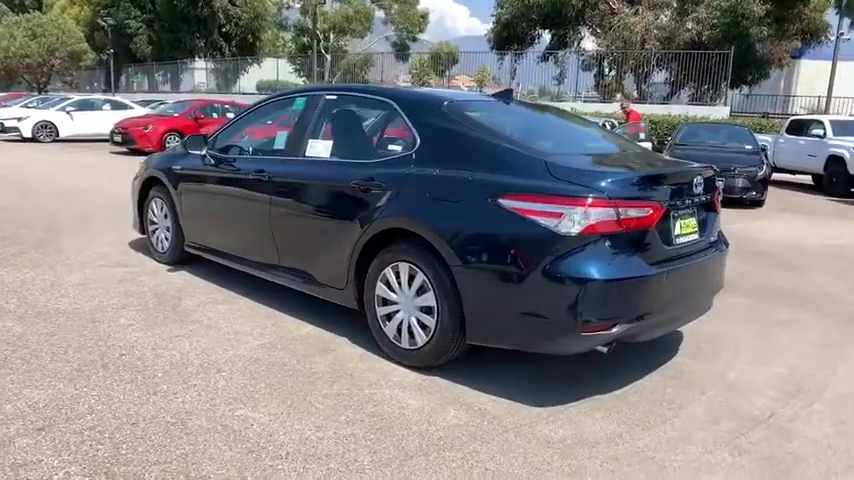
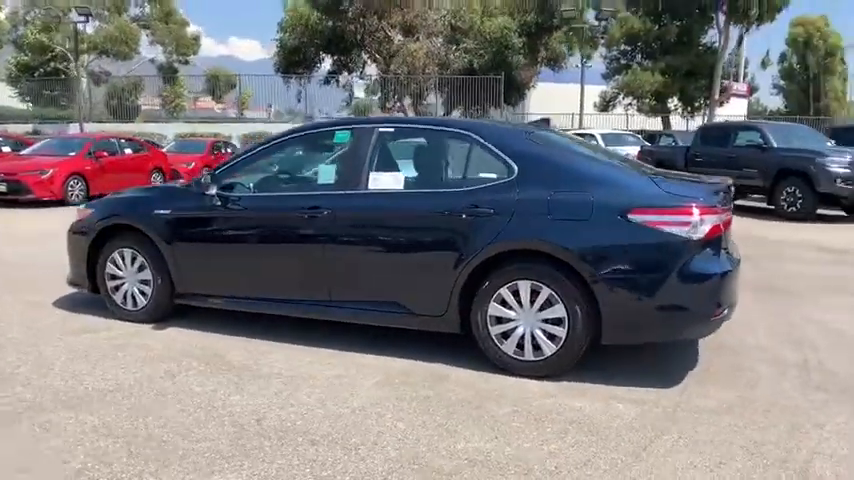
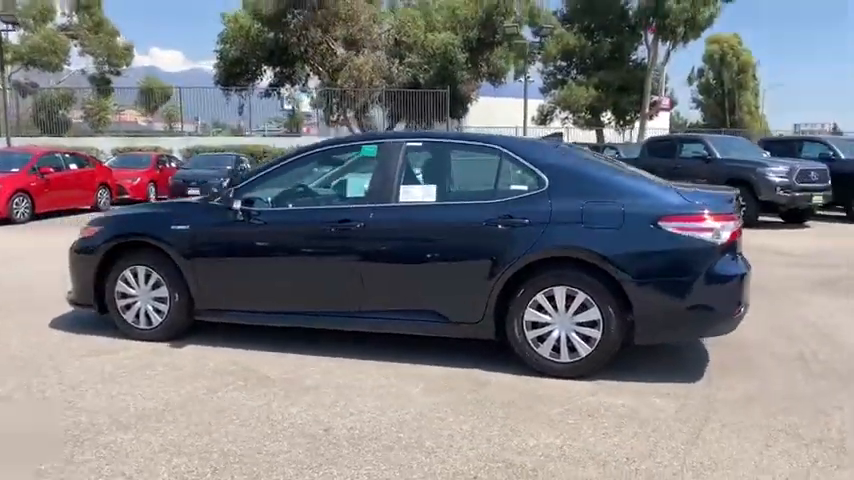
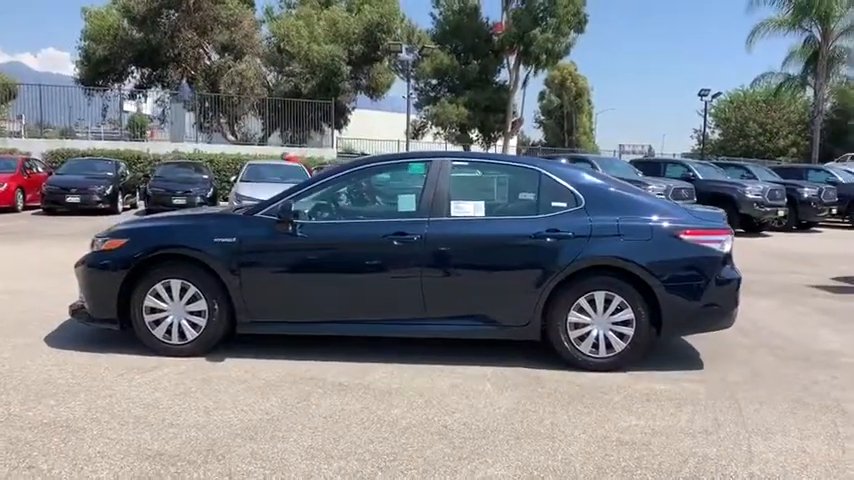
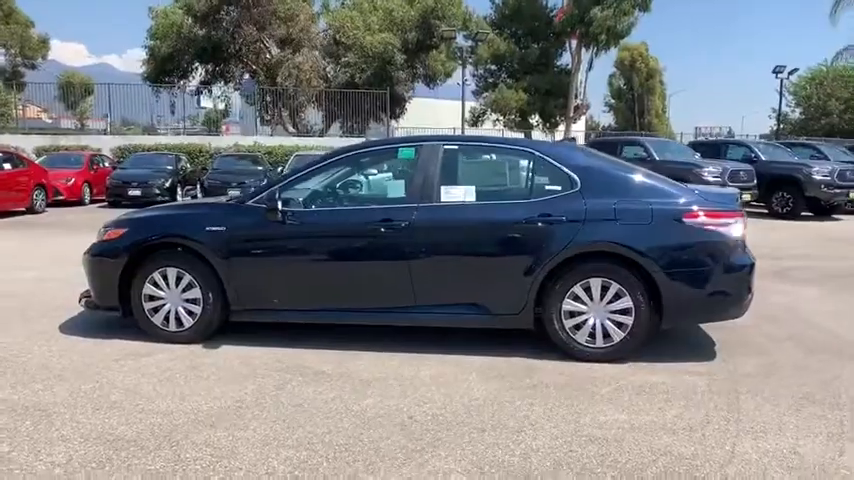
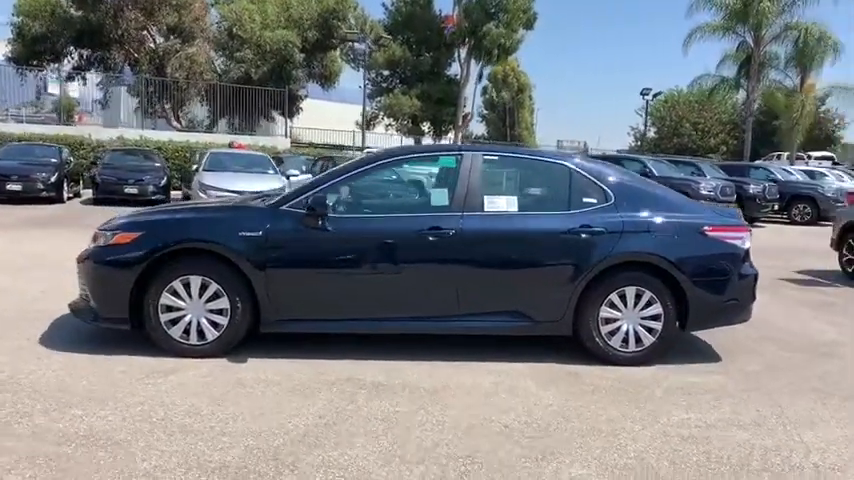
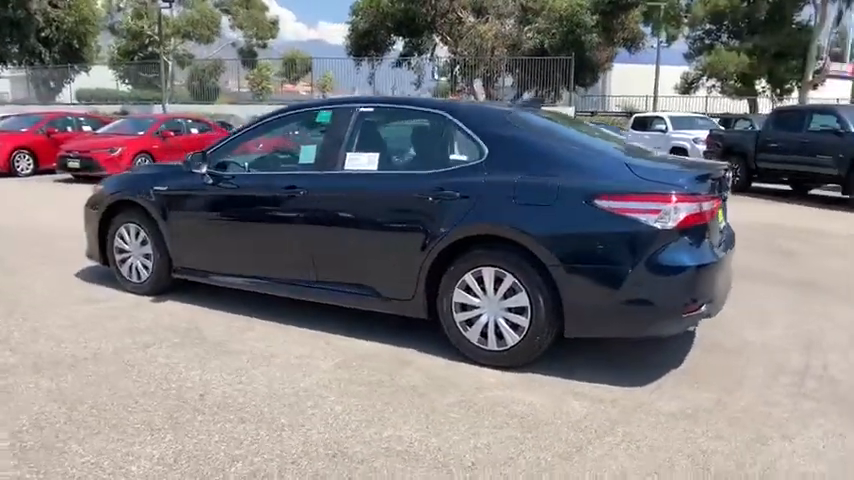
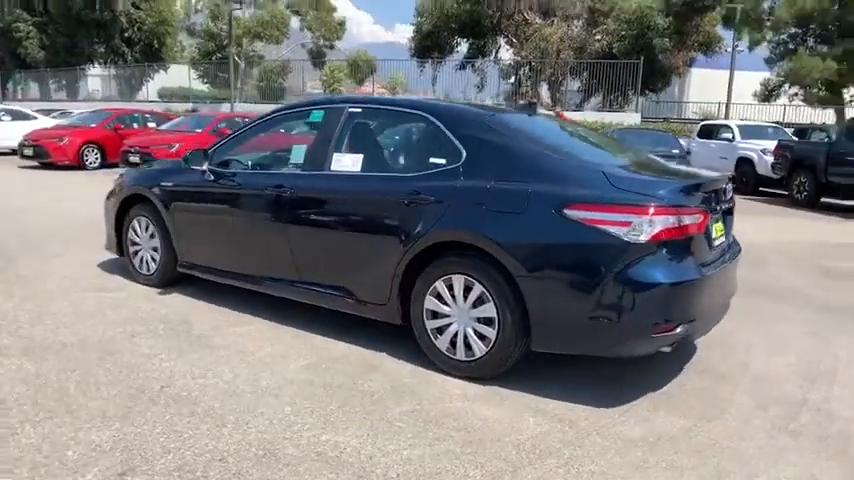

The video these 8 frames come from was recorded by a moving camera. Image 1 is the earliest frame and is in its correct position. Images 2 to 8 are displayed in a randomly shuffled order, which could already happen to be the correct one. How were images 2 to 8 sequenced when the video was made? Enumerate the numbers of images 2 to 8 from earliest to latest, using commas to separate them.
8, 7, 2, 3, 5, 4, 6
